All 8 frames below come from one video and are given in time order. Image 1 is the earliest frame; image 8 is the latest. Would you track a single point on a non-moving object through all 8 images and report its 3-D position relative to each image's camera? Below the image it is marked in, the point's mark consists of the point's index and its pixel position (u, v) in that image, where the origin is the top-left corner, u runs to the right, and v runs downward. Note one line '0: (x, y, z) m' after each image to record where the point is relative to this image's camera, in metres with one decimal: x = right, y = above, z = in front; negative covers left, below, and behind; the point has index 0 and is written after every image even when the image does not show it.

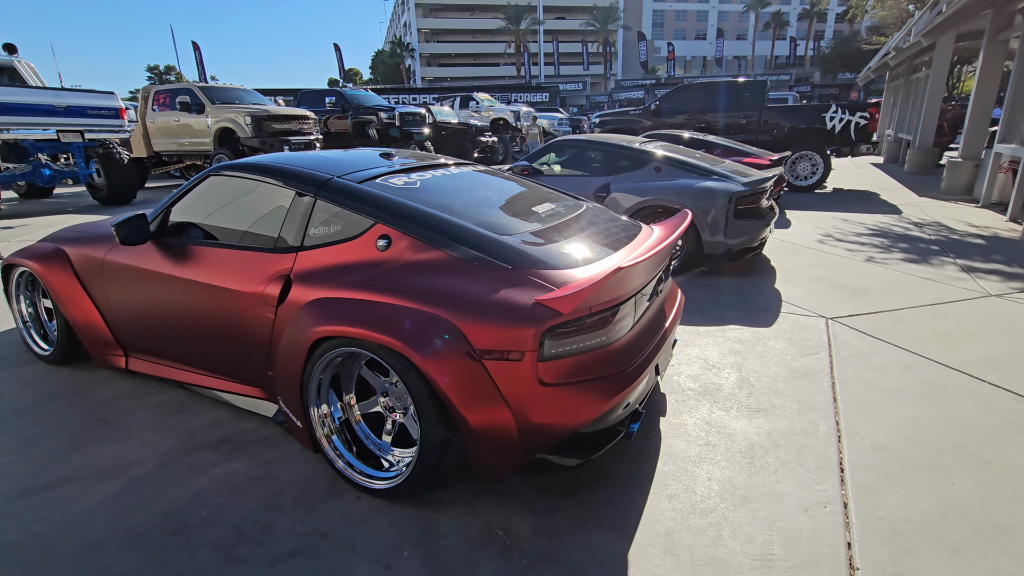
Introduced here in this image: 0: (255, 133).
0: (-6.1, +3.6, +12.0) m
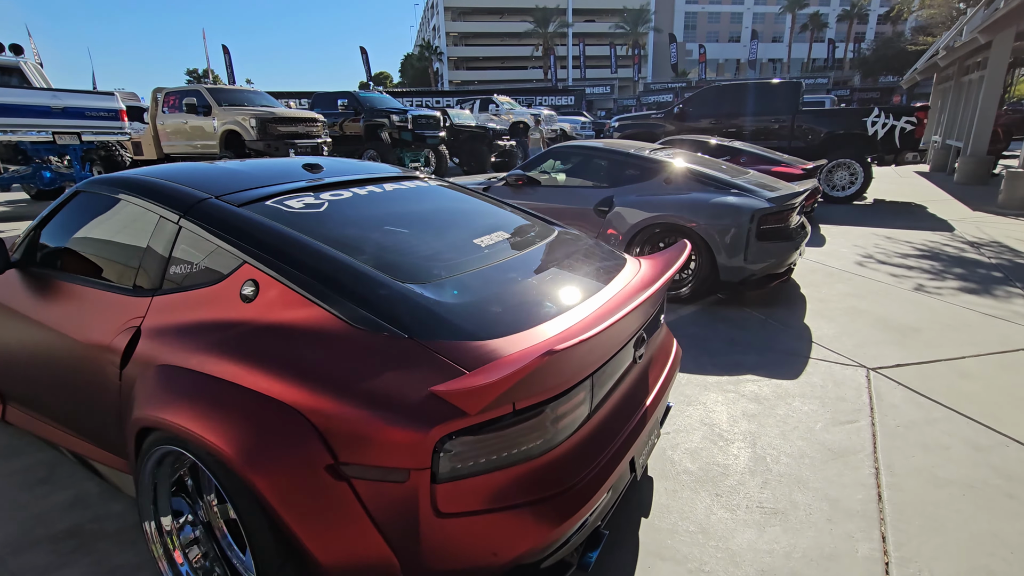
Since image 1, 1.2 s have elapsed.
0: (-5.8, +3.5, +11.7) m
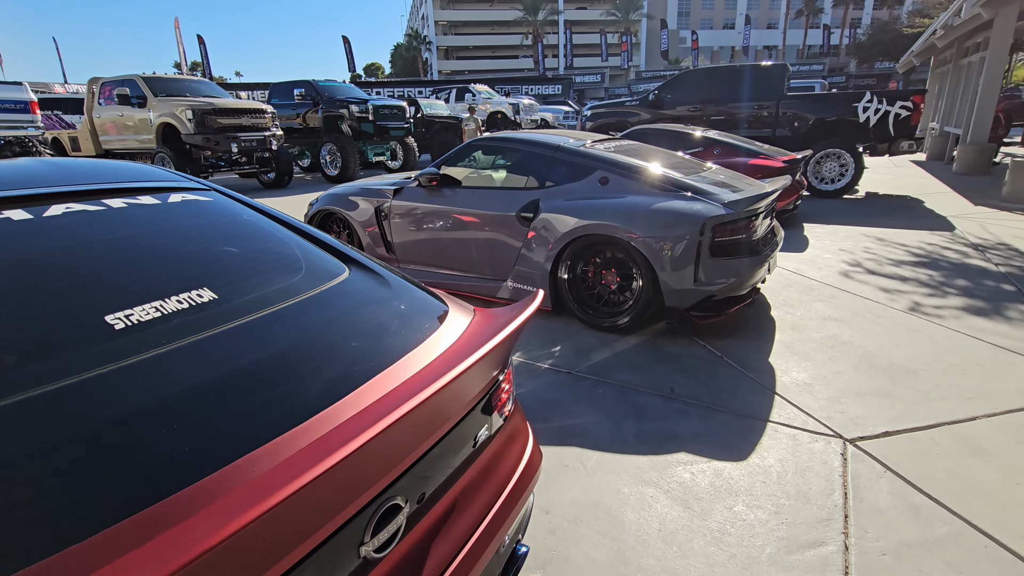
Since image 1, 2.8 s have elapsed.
0: (-6.6, +3.3, +10.7) m
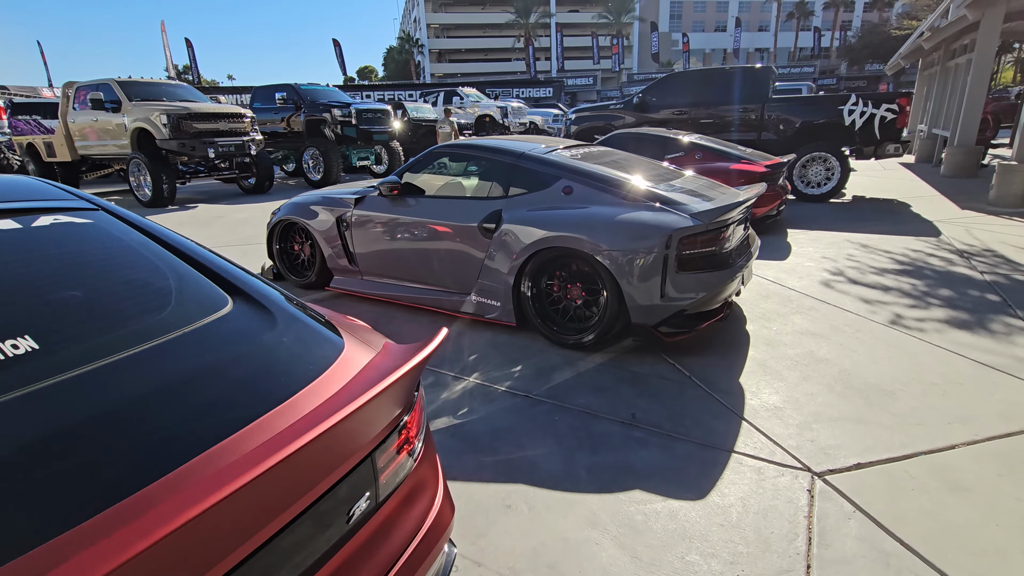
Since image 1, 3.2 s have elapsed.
0: (-6.9, +3.1, +10.5) m
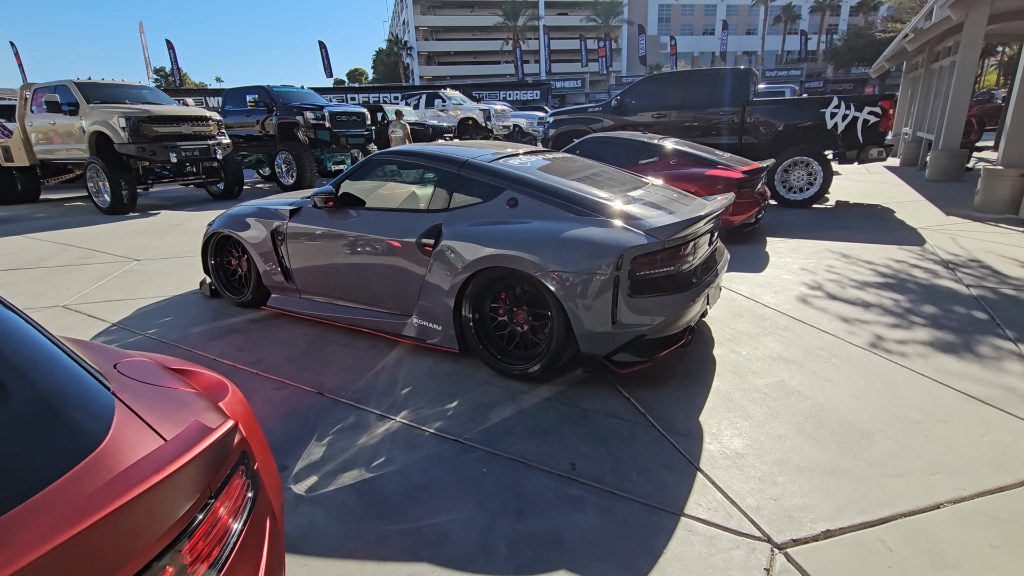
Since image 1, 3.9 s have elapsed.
0: (-7.4, +2.9, +10.0) m
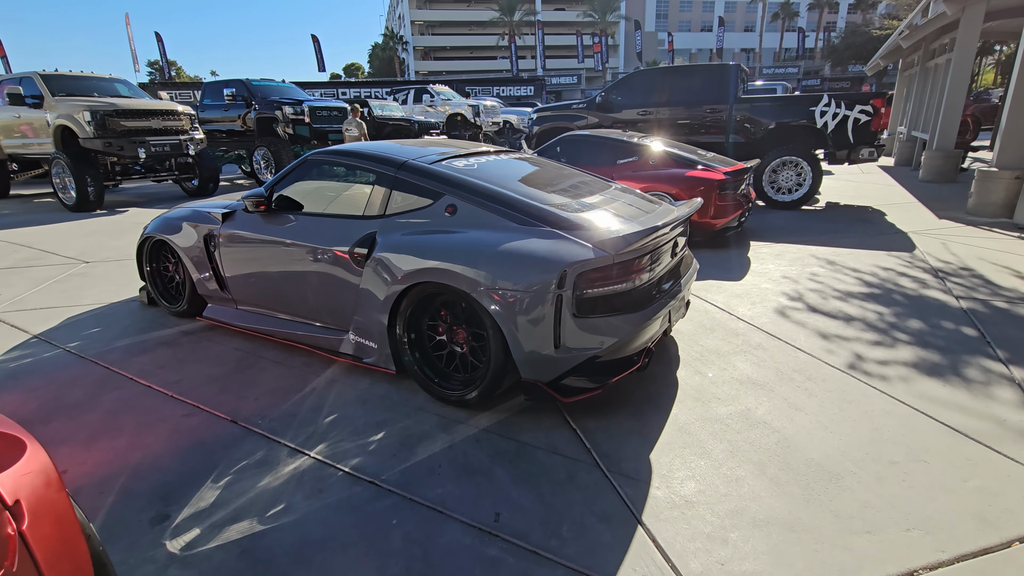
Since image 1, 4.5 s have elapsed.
0: (-7.8, +2.9, +9.6) m
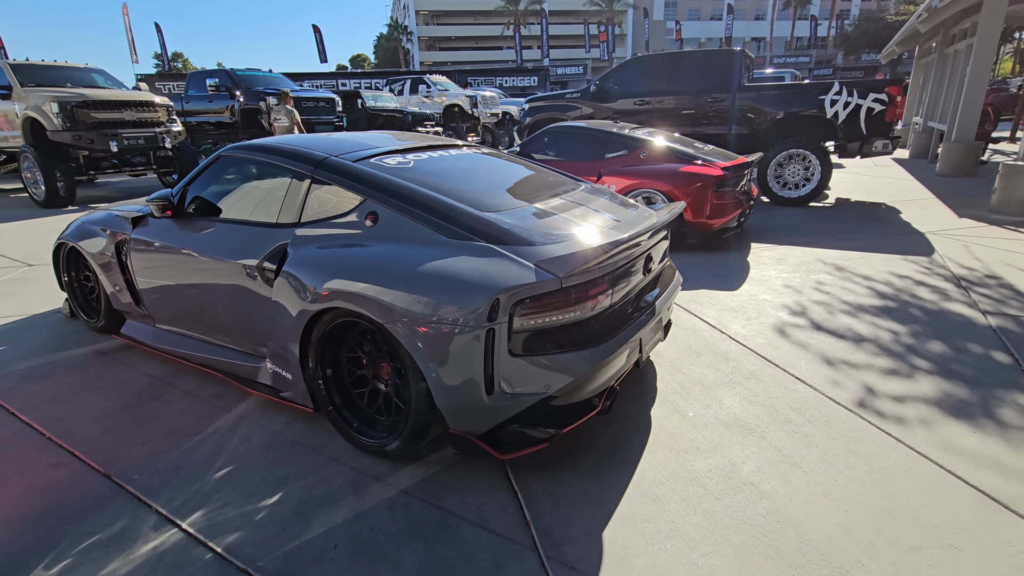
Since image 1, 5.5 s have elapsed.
0: (-8.0, +2.9, +9.2) m
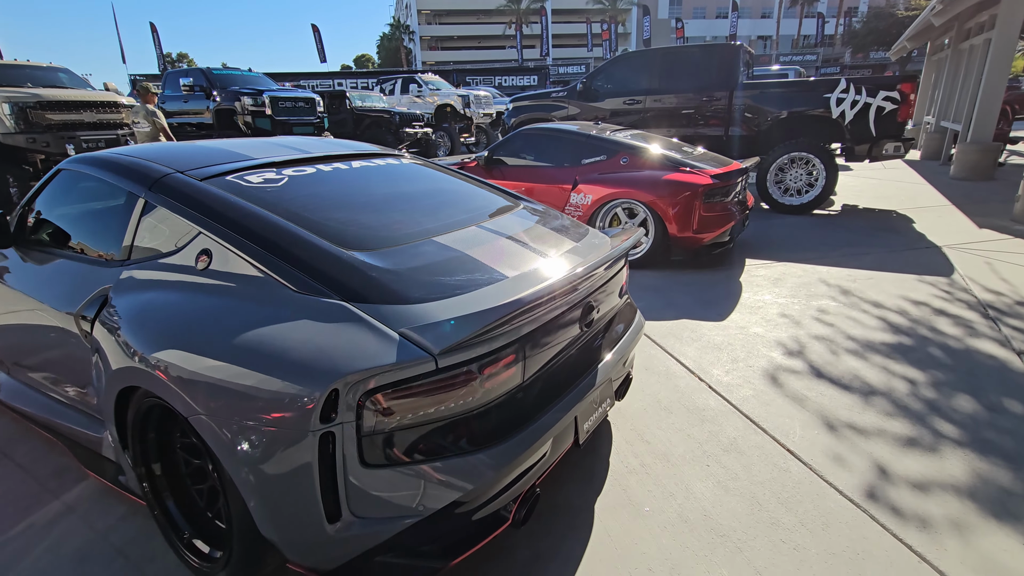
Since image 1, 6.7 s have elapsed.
0: (-8.3, +2.7, +8.6) m
